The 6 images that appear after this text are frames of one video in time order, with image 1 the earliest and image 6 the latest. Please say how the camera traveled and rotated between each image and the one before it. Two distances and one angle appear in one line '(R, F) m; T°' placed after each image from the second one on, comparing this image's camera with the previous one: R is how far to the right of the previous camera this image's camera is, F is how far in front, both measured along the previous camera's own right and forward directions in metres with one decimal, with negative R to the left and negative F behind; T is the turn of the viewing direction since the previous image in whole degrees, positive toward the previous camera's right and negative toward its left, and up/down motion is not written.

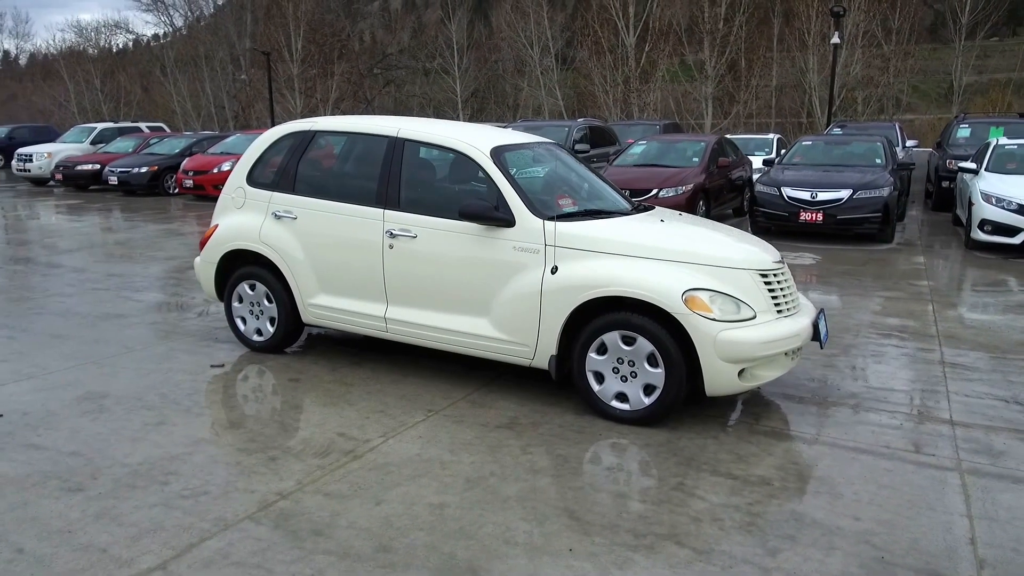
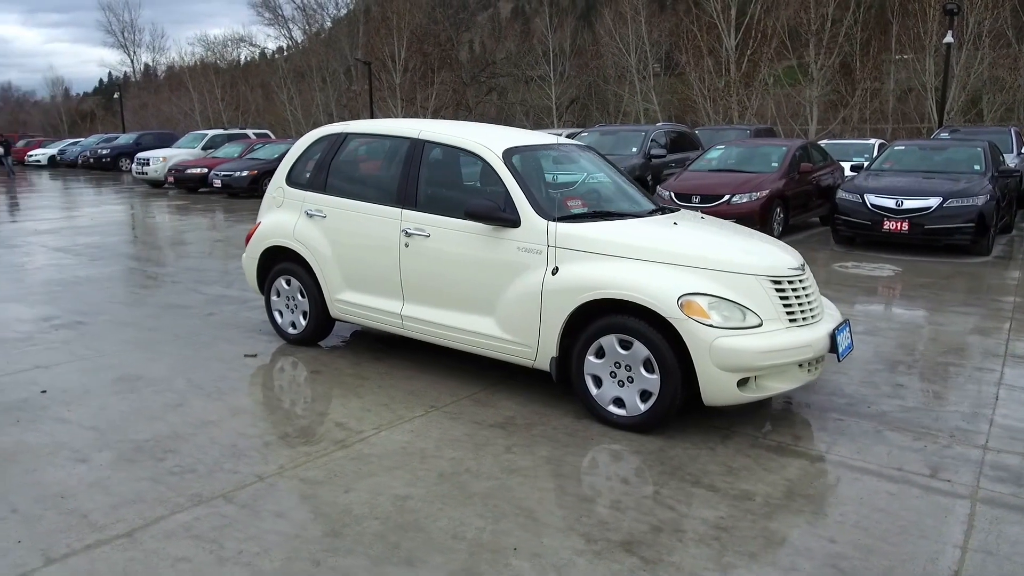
(+0.7, 0.0) m; -8°
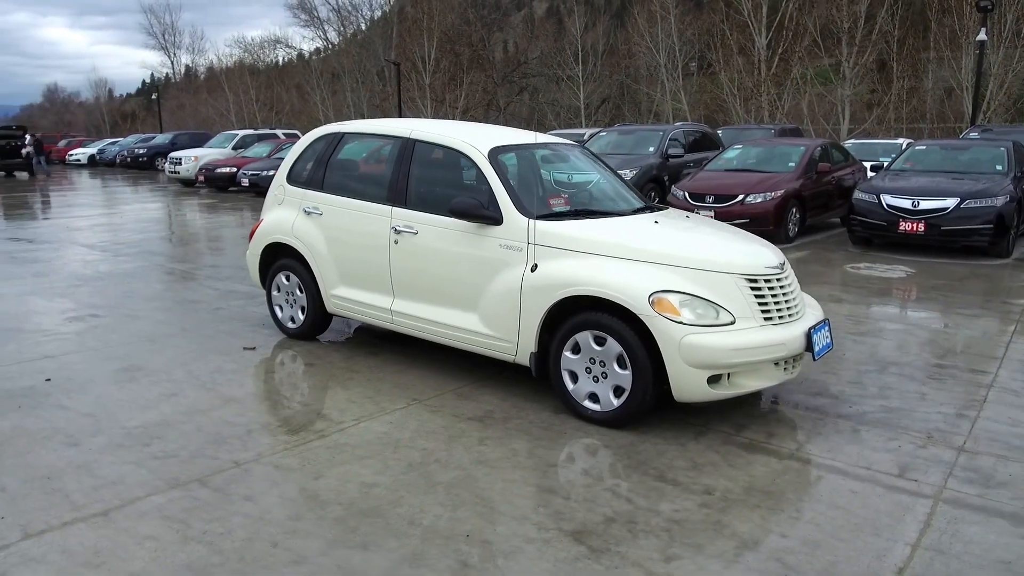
(+0.3, -0.1) m; -3°
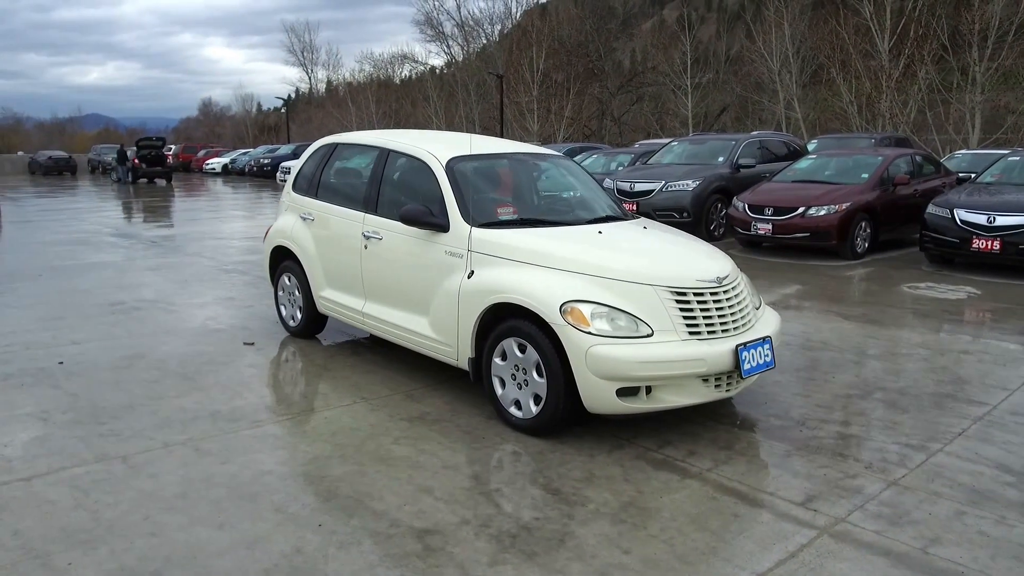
(+1.2, 0.0) m; -10°
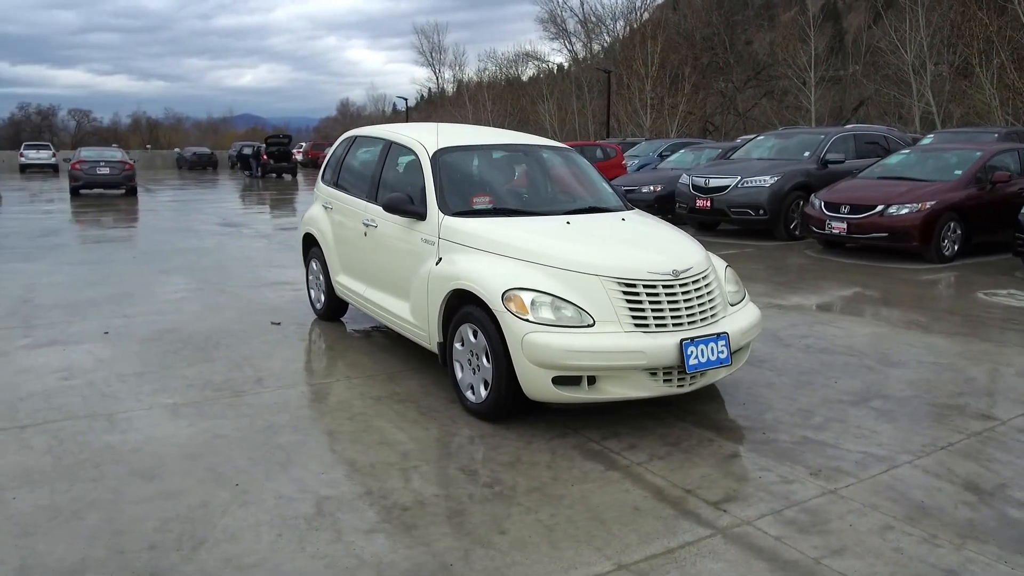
(+1.1, 0.0) m; -10°
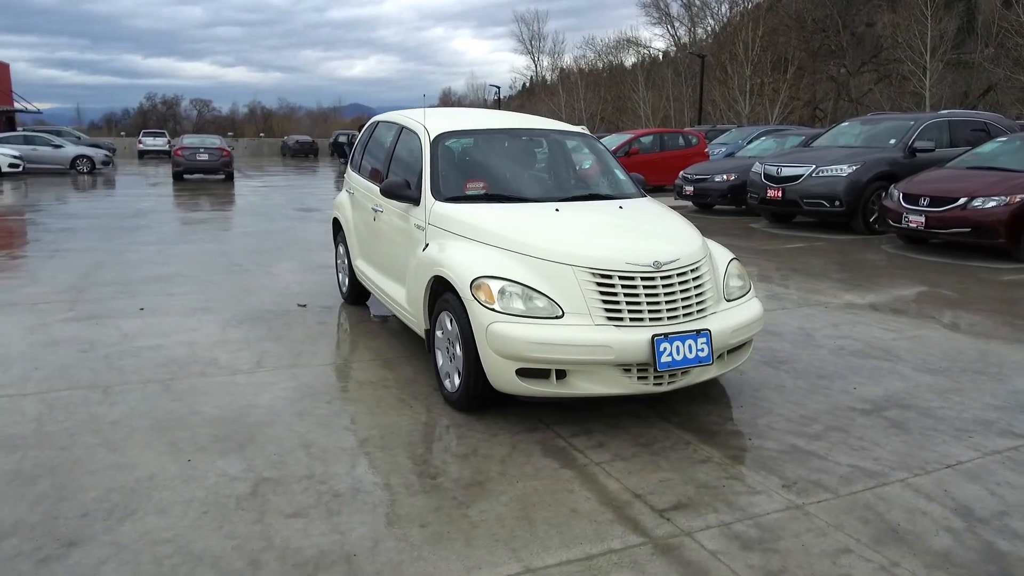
(+0.7, +0.2) m; -8°
